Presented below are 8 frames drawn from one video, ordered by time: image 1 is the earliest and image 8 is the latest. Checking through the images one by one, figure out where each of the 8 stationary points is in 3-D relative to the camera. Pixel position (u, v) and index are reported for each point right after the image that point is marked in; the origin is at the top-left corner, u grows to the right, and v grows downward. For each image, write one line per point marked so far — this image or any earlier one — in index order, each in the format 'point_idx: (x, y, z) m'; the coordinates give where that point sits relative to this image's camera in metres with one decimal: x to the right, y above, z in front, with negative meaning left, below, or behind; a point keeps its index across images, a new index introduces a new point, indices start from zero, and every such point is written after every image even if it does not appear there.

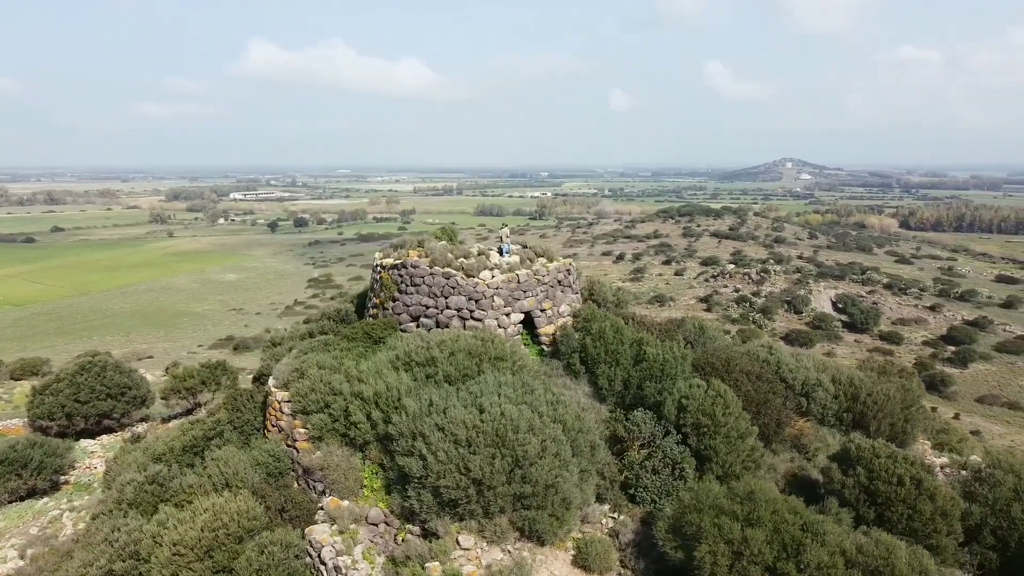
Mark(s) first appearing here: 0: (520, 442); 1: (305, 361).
0: (+0.1, -1.7, +8.9) m
1: (-2.8, -1.0, +11.2) m
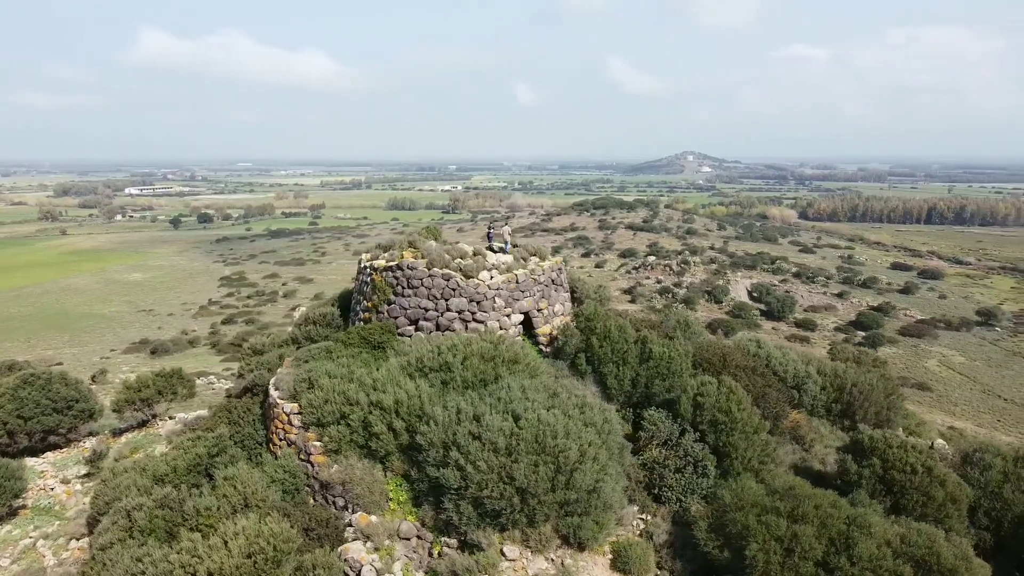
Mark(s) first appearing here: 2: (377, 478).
0: (+0.6, -1.7, +8.8) m
1: (-2.6, -1.1, +10.7) m
2: (-1.6, -2.1, +9.2) m
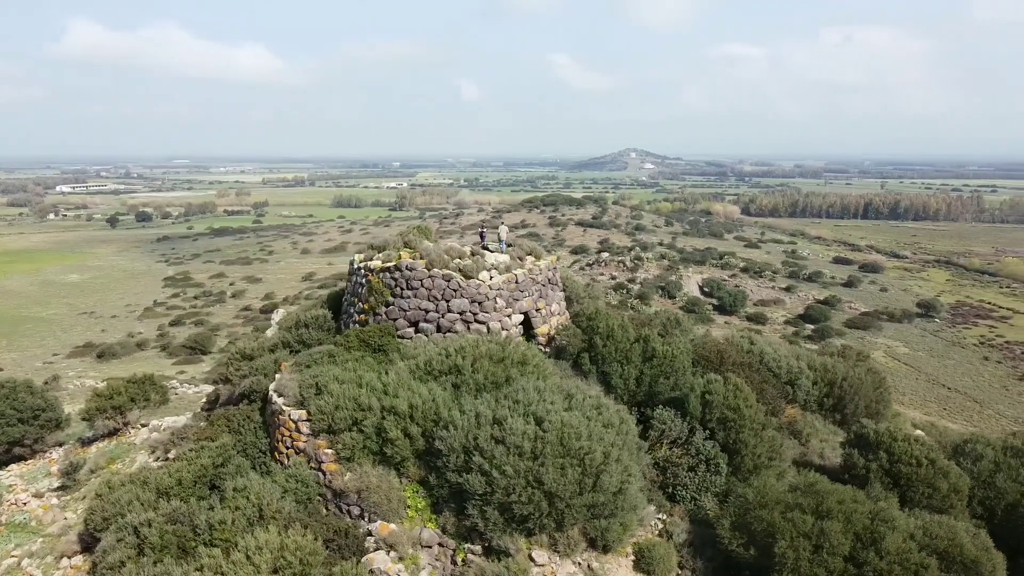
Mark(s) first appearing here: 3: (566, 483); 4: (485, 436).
0: (+0.8, -1.7, +8.7) m
1: (-2.5, -1.1, +10.4) m
2: (-1.3, -2.2, +8.9) m
3: (+0.6, -2.0, +8.3) m
4: (-0.3, -1.6, +8.8) m
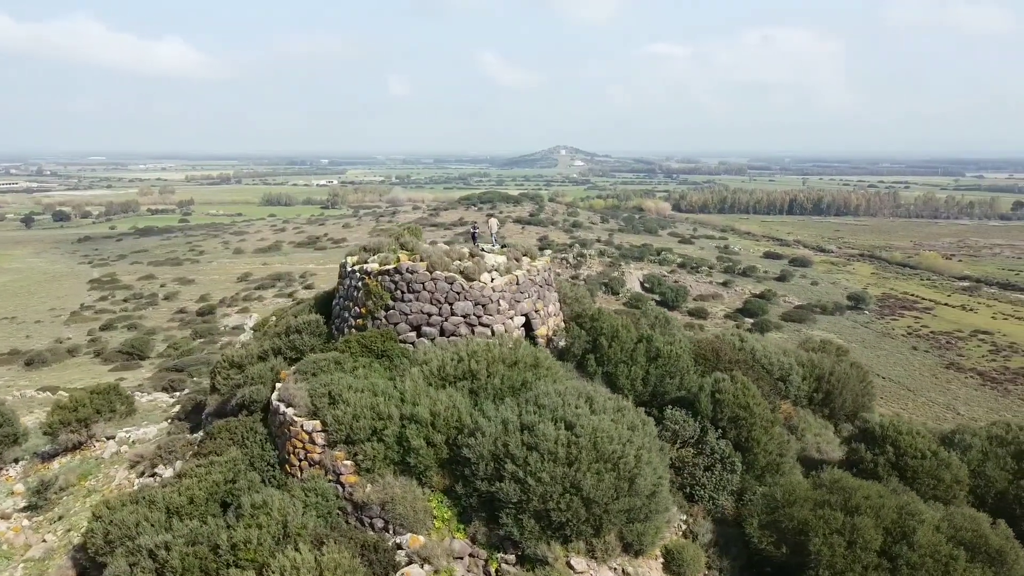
0: (+1.1, -1.8, +8.6) m
1: (-2.3, -1.2, +10.0) m
2: (-1.0, -2.2, +8.7) m
3: (+0.9, -2.0, +8.2) m
4: (0.0, -1.6, +8.6) m
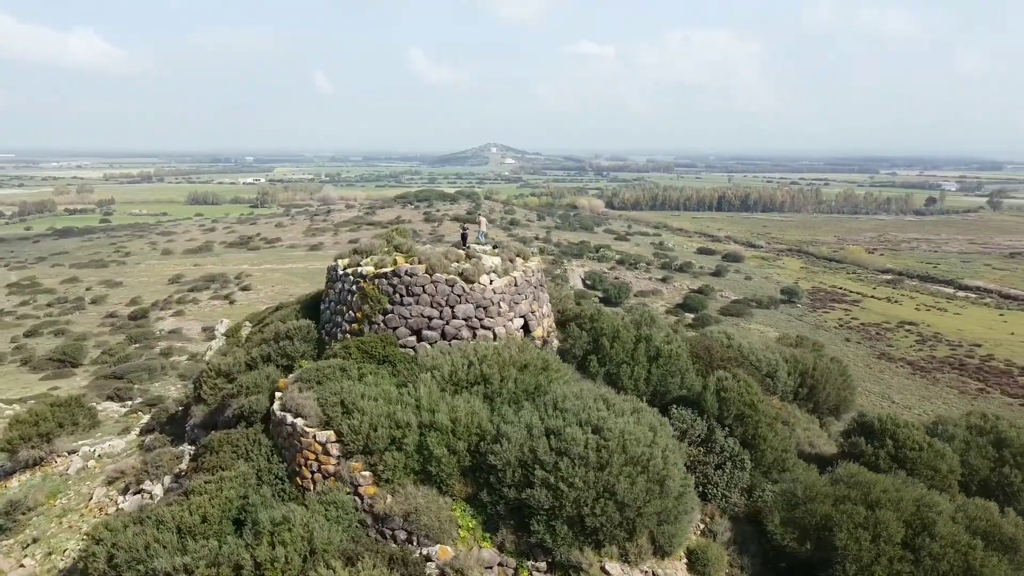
0: (+1.4, -1.8, +8.6) m
1: (-2.1, -1.2, +9.6) m
2: (-0.7, -2.2, +8.5) m
3: (+1.3, -2.1, +8.2) m
4: (+0.3, -1.7, +8.5) m
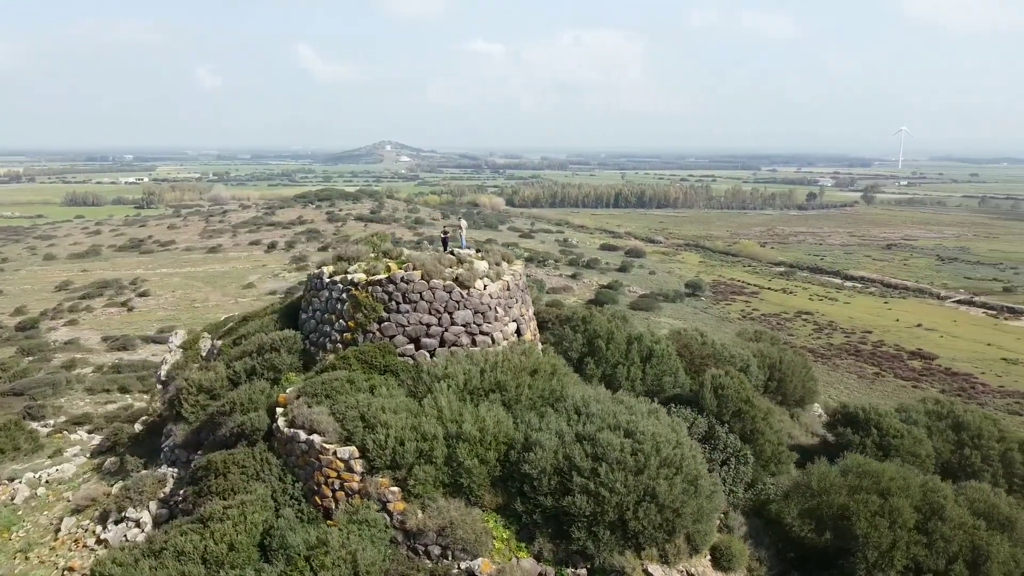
0: (+1.8, -1.8, +8.7) m
1: (-1.9, -1.3, +9.3) m
2: (-0.3, -2.3, +8.3) m
3: (+1.7, -2.1, +8.3) m
4: (+0.7, -1.7, +8.4) m
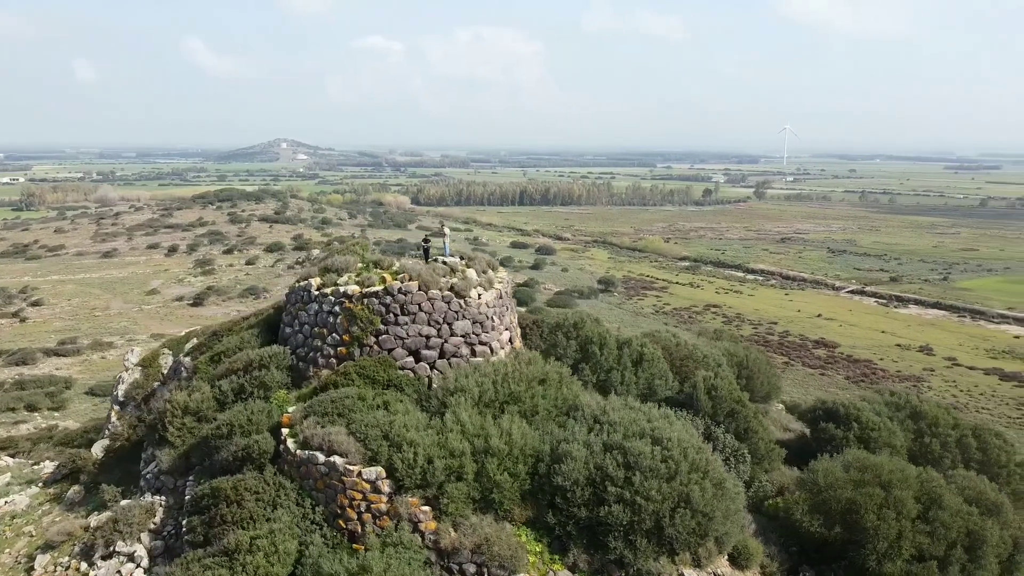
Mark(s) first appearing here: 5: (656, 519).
0: (+2.1, -1.9, +8.9) m
1: (-1.7, -1.5, +9.0) m
2: (0.0, -2.5, +8.2) m
3: (+2.0, -2.2, +8.4) m
4: (+1.0, -1.8, +8.5) m
5: (+1.5, -2.3, +8.2) m
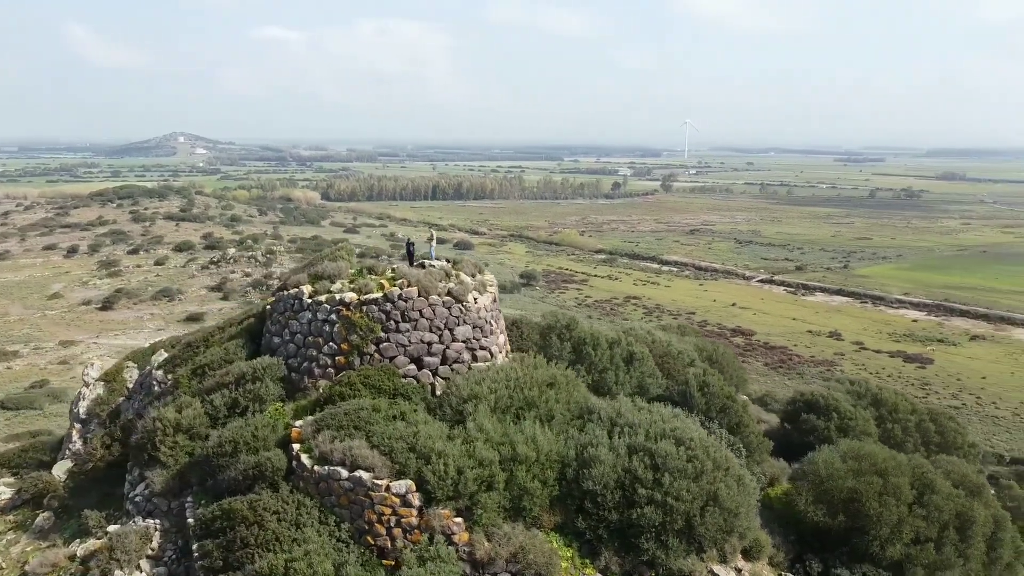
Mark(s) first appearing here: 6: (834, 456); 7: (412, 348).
0: (+2.3, -1.9, +9.1) m
1: (-1.4, -1.6, +8.8) m
2: (+0.4, -2.5, +8.2) m
3: (+2.3, -2.2, +8.6) m
4: (+1.3, -1.9, +8.6) m
5: (+1.8, -2.4, +8.3) m
6: (+4.3, -2.1, +10.8) m
7: (-1.3, -0.8, +10.5) m
